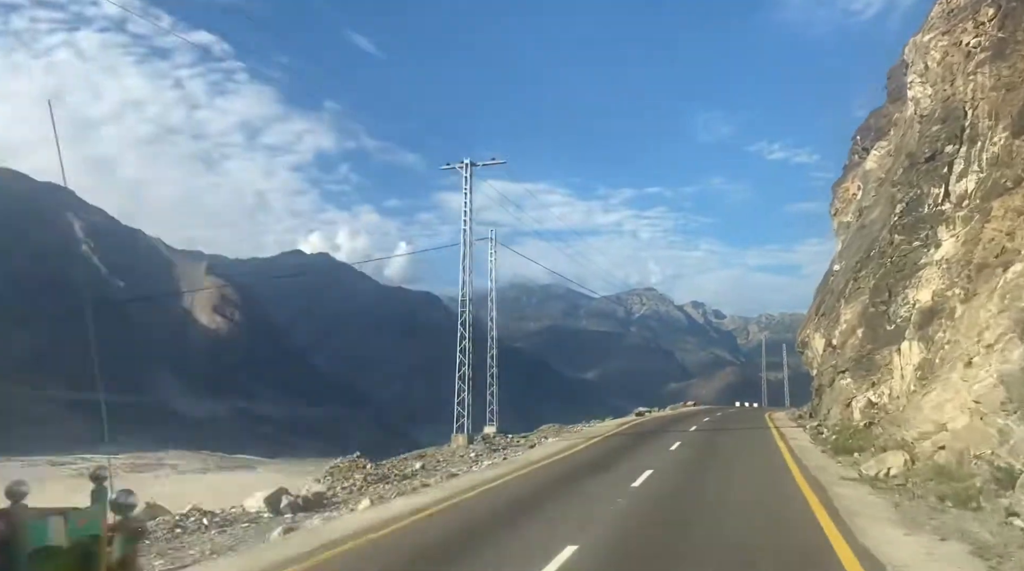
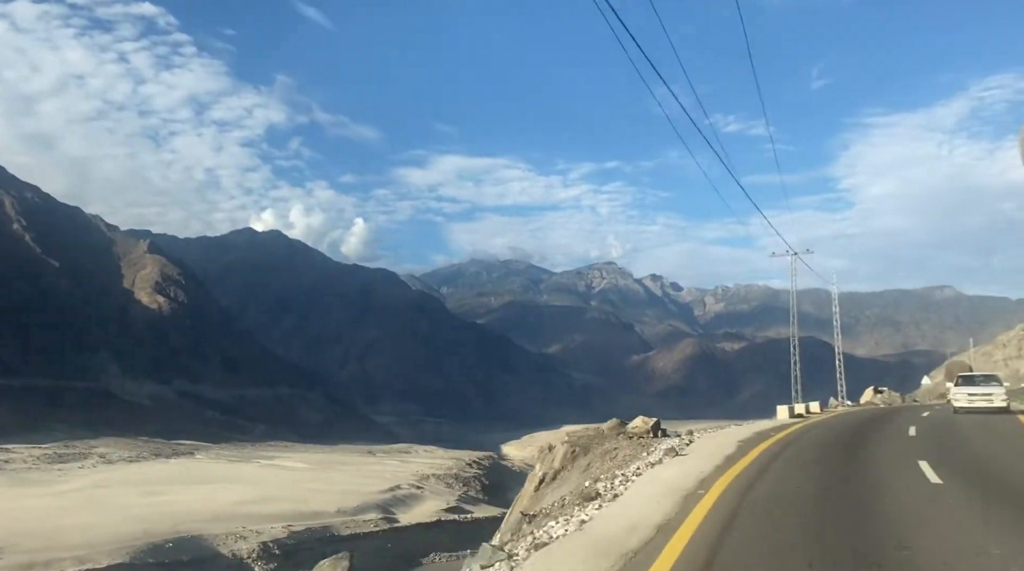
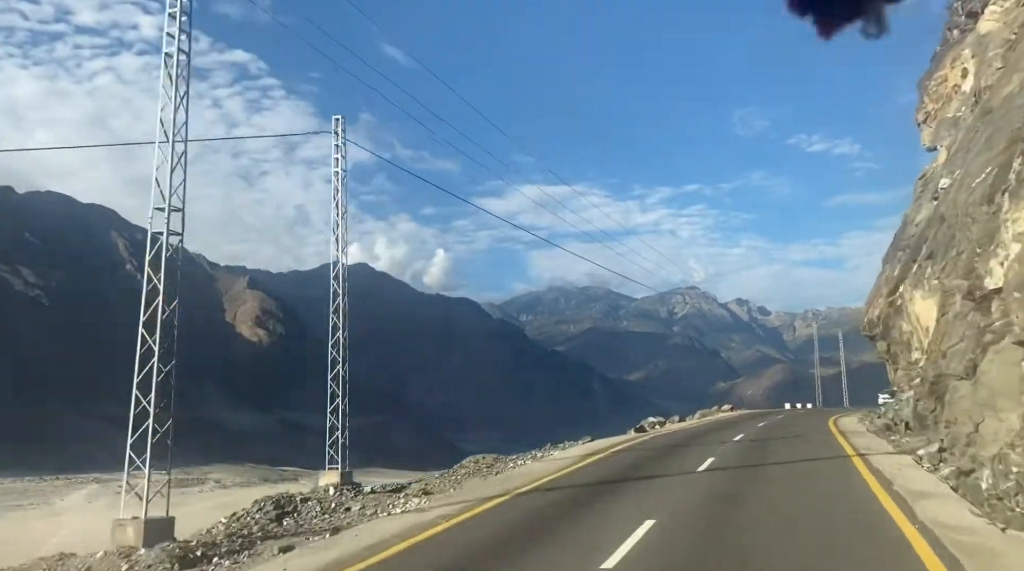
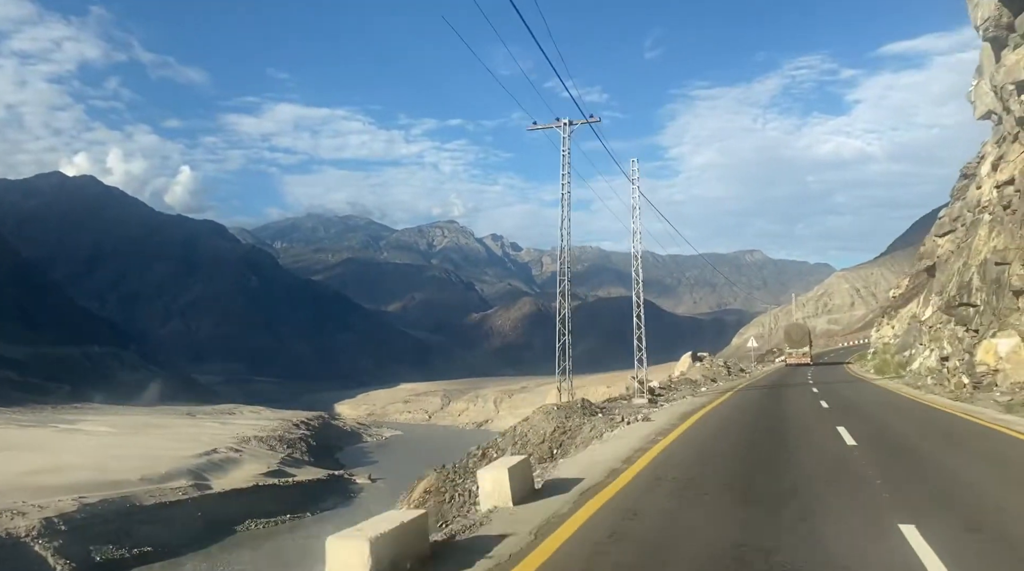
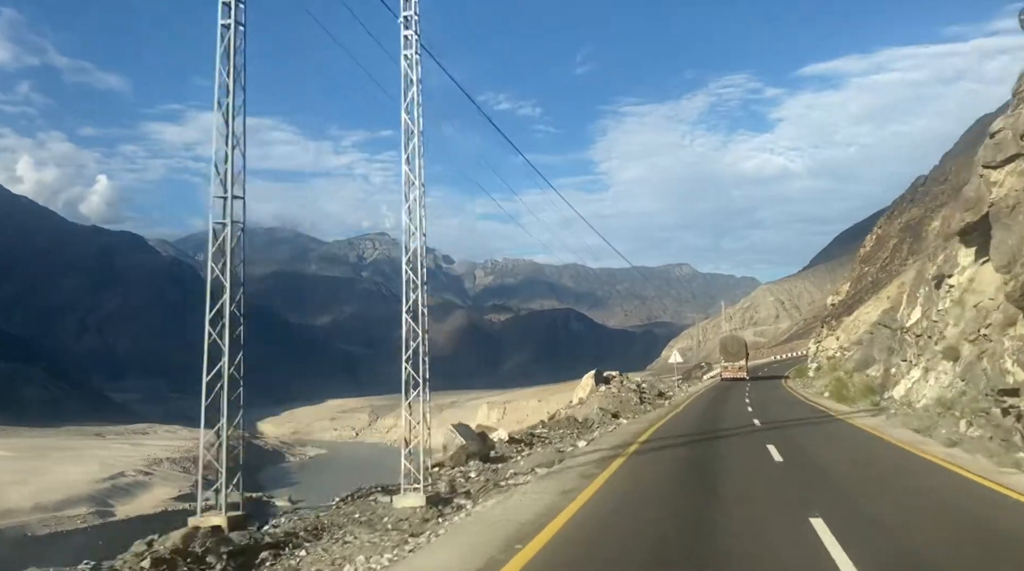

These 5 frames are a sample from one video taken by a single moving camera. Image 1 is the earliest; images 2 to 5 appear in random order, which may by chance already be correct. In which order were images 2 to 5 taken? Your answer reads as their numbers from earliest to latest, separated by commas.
3, 2, 4, 5
